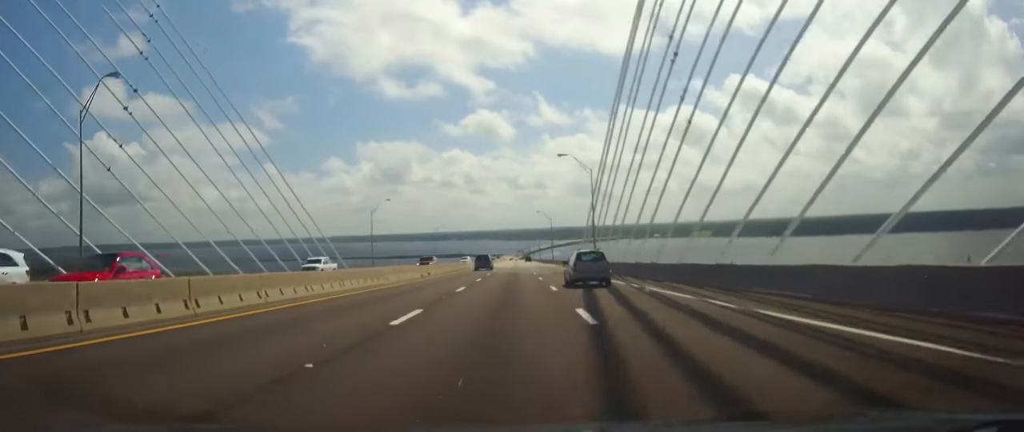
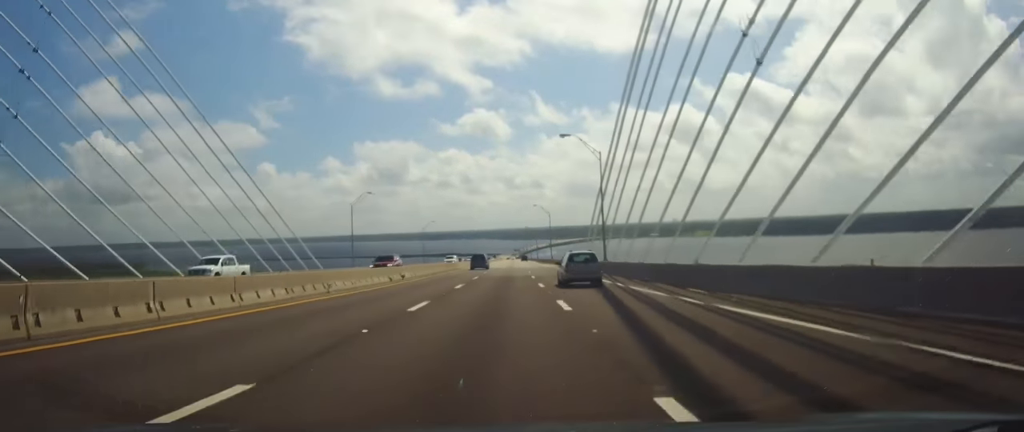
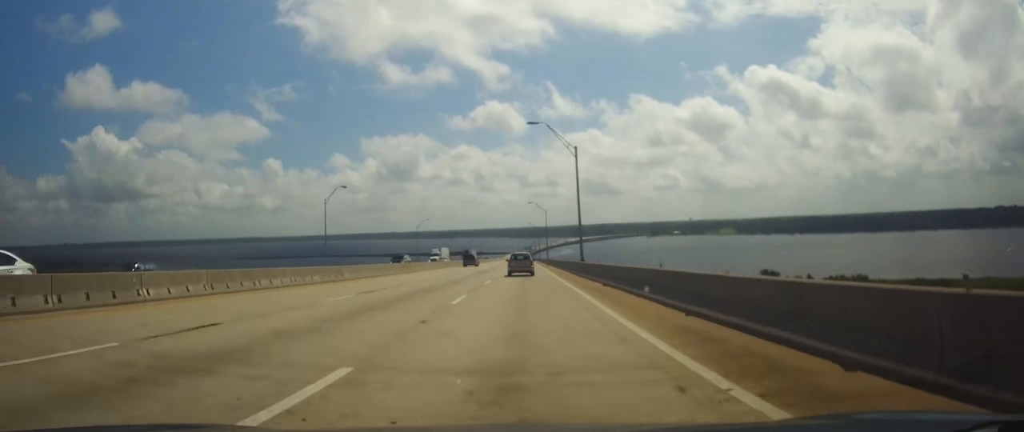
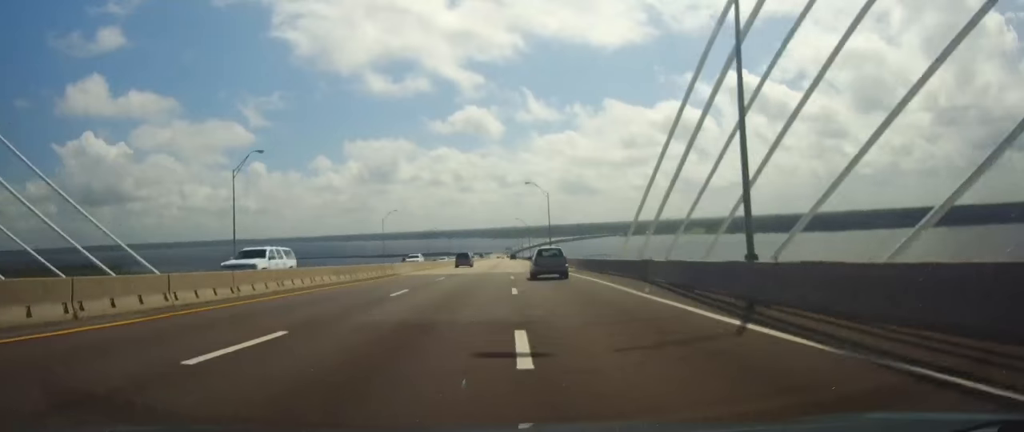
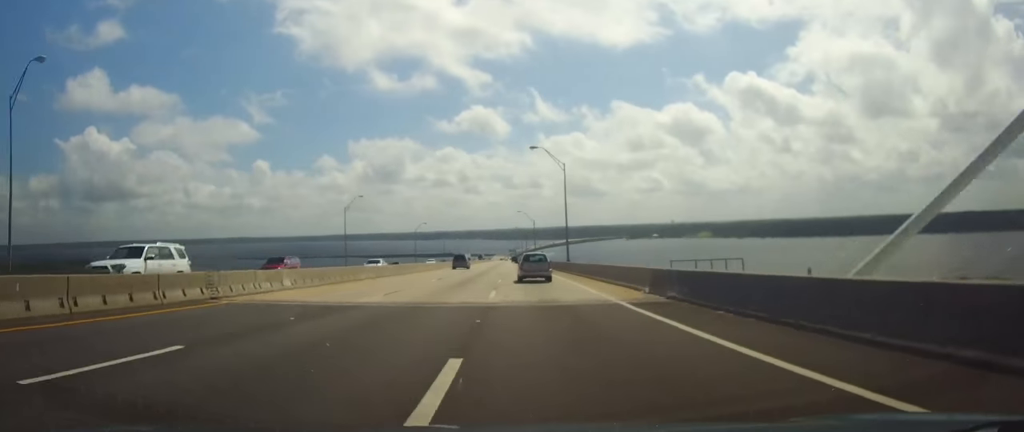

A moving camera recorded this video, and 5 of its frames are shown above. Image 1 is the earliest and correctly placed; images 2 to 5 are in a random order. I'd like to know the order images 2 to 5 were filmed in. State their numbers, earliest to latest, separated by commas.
2, 4, 5, 3
